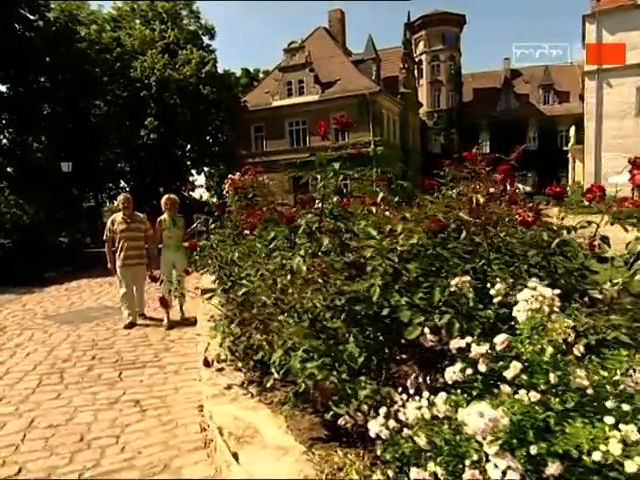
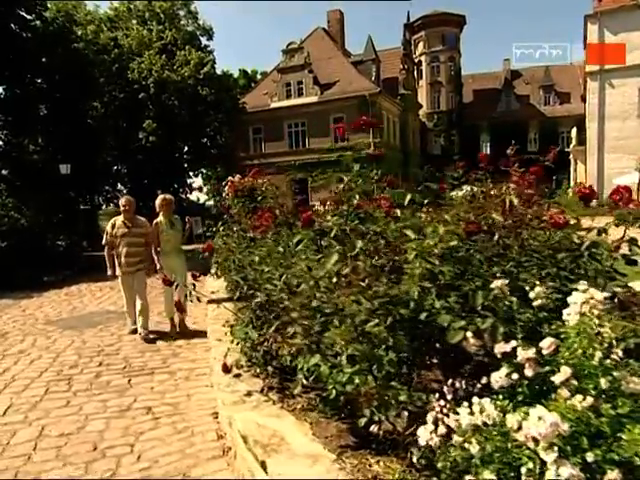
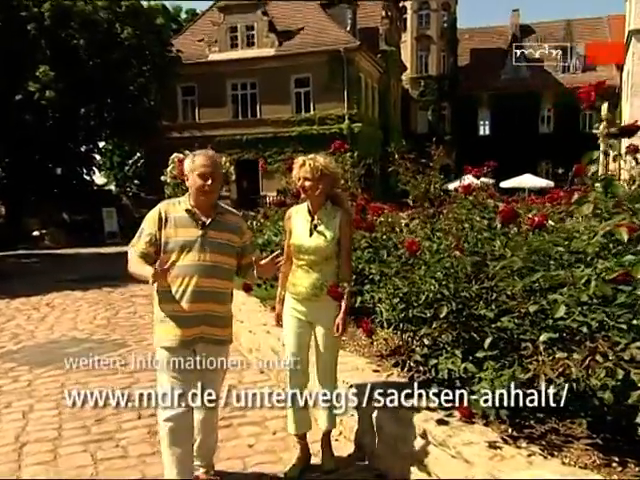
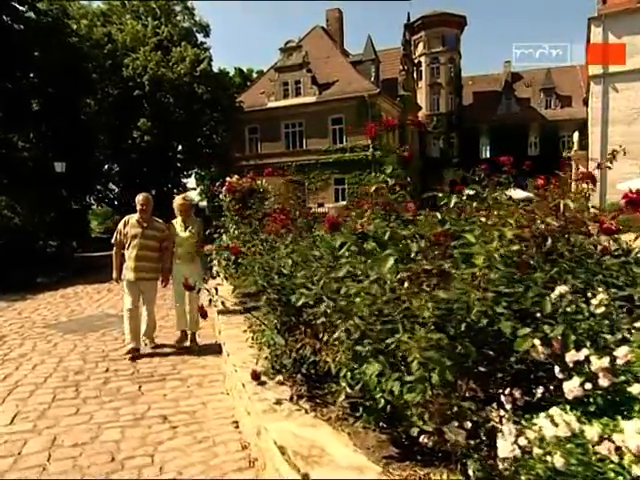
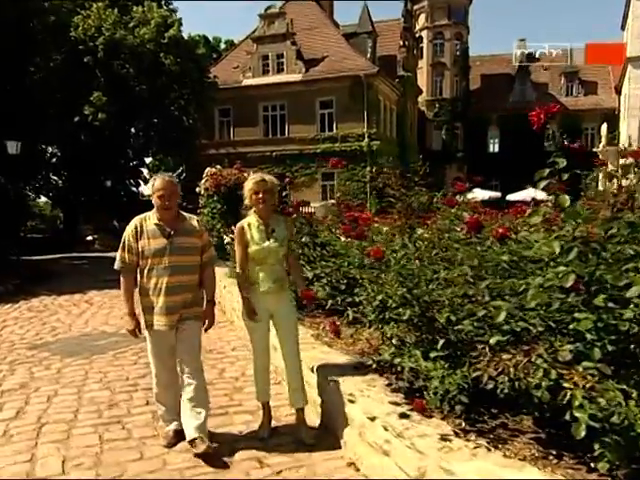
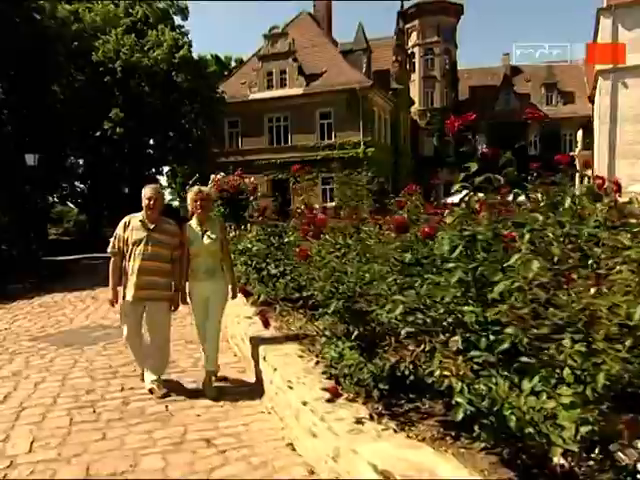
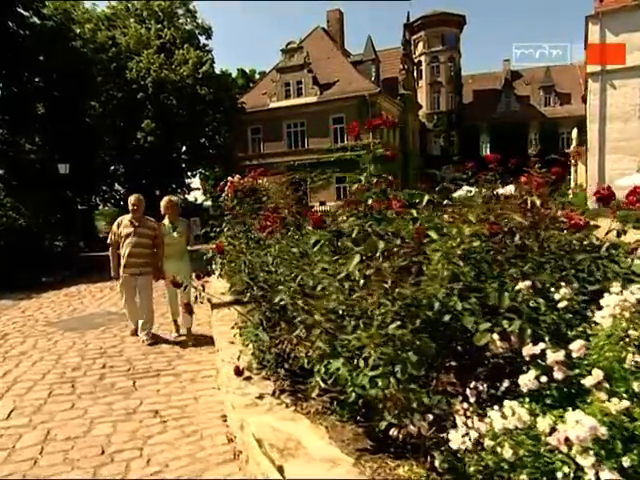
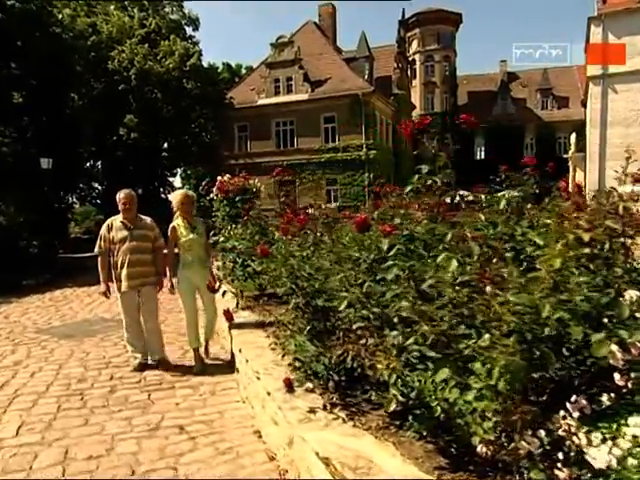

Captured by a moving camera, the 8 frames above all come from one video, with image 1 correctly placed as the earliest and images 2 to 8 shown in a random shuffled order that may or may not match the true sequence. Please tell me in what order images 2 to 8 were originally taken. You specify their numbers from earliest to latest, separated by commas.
2, 7, 4, 8, 6, 5, 3
